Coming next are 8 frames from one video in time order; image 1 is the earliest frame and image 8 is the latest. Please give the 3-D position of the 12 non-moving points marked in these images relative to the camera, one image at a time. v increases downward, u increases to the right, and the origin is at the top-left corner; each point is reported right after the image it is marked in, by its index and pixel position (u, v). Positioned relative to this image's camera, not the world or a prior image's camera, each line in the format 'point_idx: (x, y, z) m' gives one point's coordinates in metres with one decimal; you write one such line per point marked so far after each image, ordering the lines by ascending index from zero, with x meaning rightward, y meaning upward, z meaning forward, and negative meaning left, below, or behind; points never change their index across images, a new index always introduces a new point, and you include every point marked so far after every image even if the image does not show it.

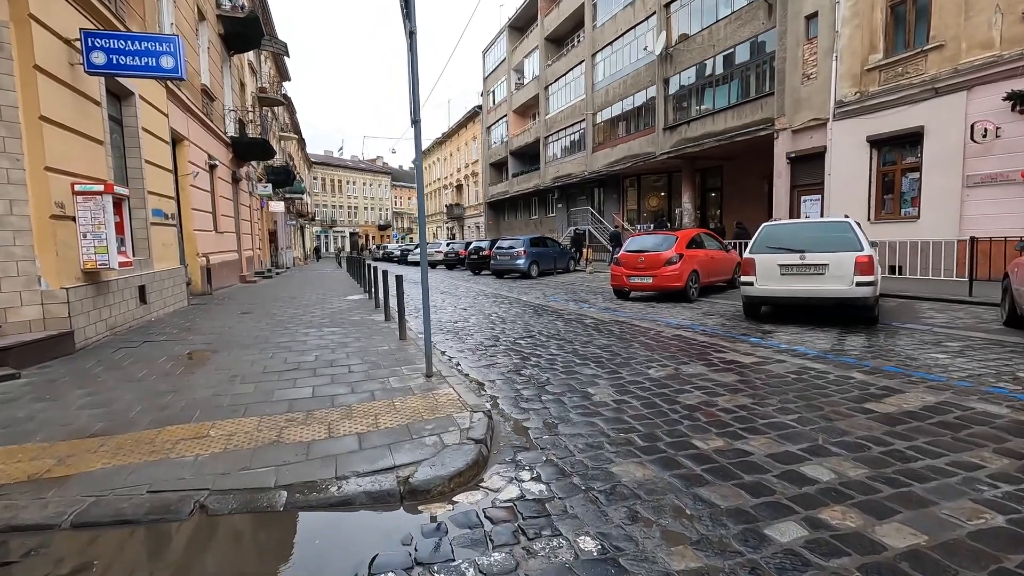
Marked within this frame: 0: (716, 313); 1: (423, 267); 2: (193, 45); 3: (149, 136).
0: (+3.6, -0.4, +9.3) m
1: (-0.9, +0.2, +5.3) m
2: (-8.4, +6.4, +14.2) m
3: (-6.8, +2.8, +10.0) m
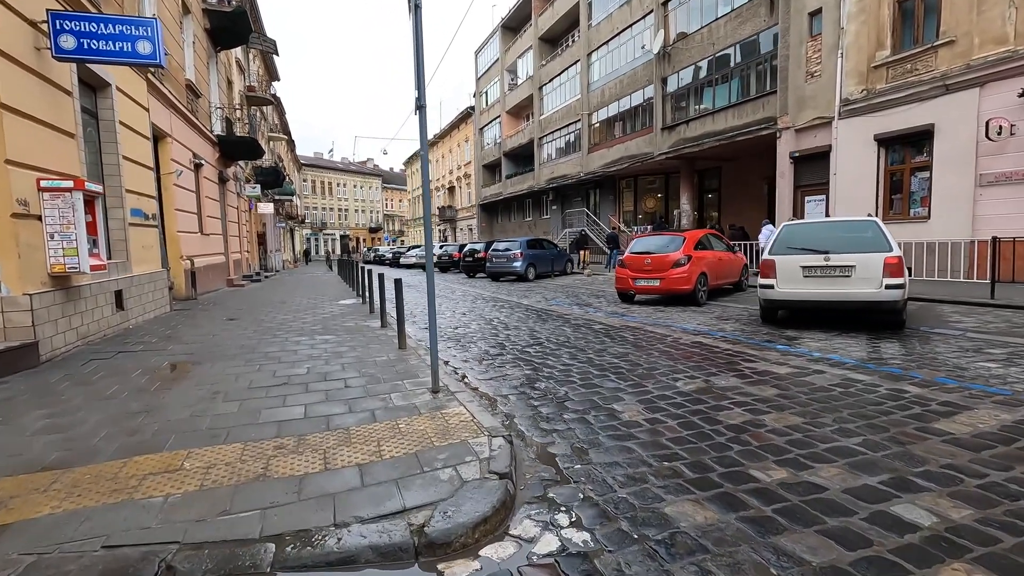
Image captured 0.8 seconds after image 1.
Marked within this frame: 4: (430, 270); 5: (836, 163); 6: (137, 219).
0: (+3.6, -0.5, +8.9) m
1: (-0.7, +0.2, +4.8) m
2: (-8.5, +6.3, +13.5) m
3: (-6.8, +2.8, +9.4) m
4: (-0.7, +0.2, +4.7) m
5: (+9.1, +3.5, +15.0) m
6: (-6.6, +1.2, +9.4) m
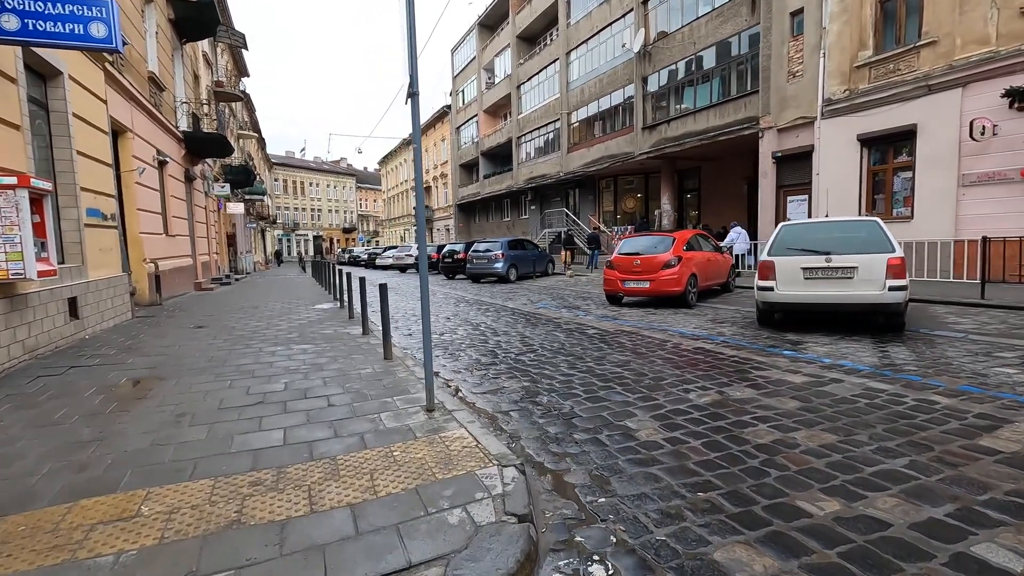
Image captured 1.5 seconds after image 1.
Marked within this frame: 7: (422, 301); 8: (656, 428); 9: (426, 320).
0: (+3.5, -0.5, +8.6) m
1: (-0.7, +0.1, +4.3) m
2: (-8.9, +6.2, +12.7) m
3: (-7.0, +2.7, +8.7) m
4: (-0.7, +0.1, +4.3) m
5: (+8.6, +3.5, +15.0) m
6: (-6.8, +1.1, +8.7) m
7: (-0.7, -0.1, +4.3) m
8: (+1.1, -1.0, +3.9) m
9: (-0.7, -0.3, +4.3) m
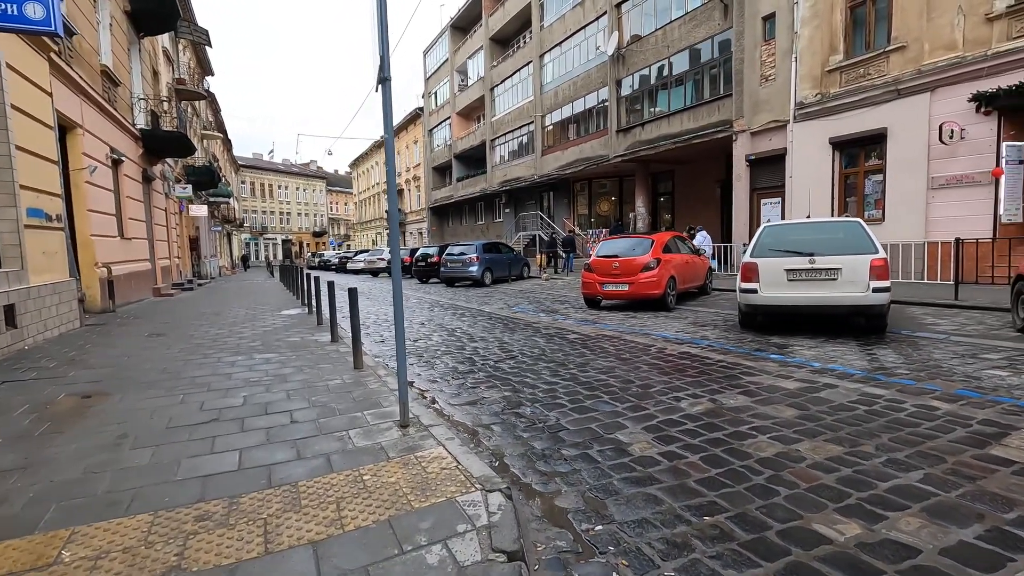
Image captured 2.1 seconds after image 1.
0: (+3.1, -0.6, +8.5) m
1: (-0.9, +0.1, +4.0) m
2: (-9.5, +6.1, +12.0) m
3: (-7.3, +2.6, +8.0) m
4: (-0.8, +0.1, +3.9) m
5: (+7.9, +3.5, +15.1) m
6: (-7.2, +1.0, +8.0) m
7: (-0.9, -0.1, +3.9) m
8: (+0.9, -1.0, +3.6) m
9: (-0.8, -0.3, +4.0) m
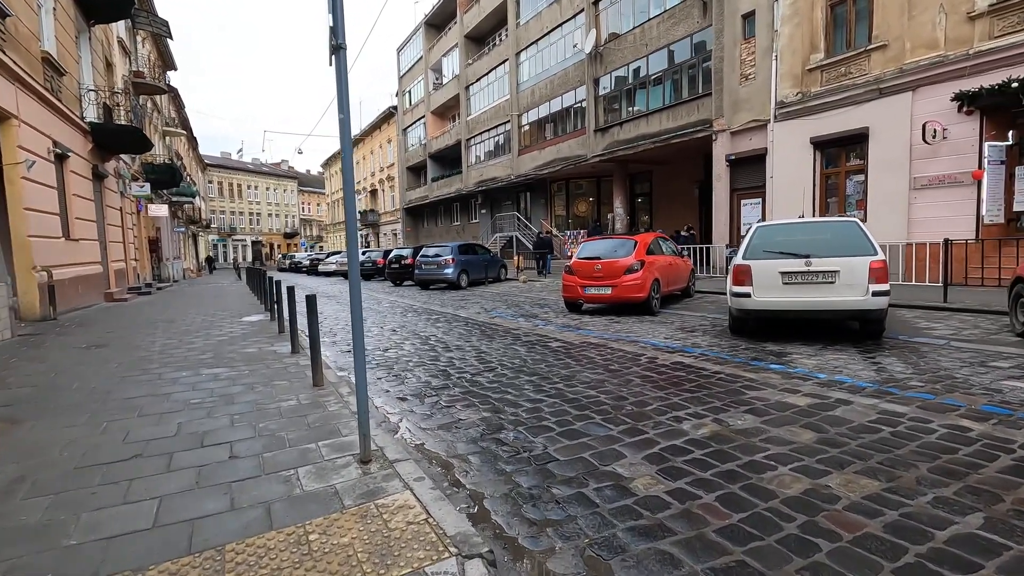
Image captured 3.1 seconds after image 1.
0: (+2.8, -0.6, +8.0) m
1: (-1.0, 0.0, +3.4) m
2: (-10.0, +5.9, +11.0) m
3: (-7.6, +2.5, +7.1) m
4: (-1.0, 0.0, +3.3) m
5: (+7.2, +3.4, +14.9) m
6: (-7.5, +0.9, +7.2) m
7: (-1.0, -0.2, +3.3) m
8: (+0.8, -1.1, +3.1) m
9: (-1.0, -0.3, +3.4) m
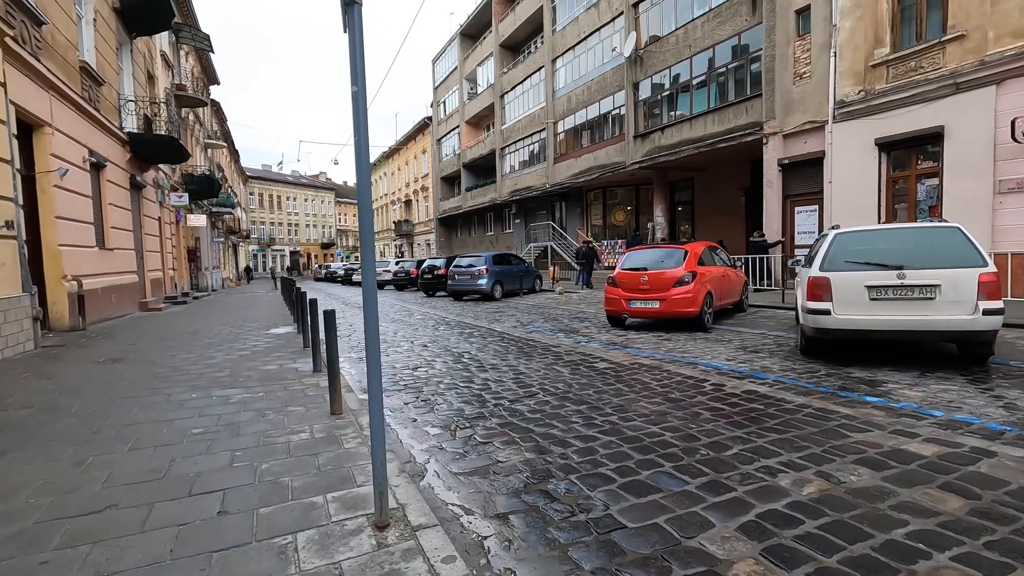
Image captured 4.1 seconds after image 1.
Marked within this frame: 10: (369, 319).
0: (+3.3, -0.8, +7.1) m
1: (-0.7, -0.1, +2.7) m
2: (-9.2, +5.7, +11.0) m
3: (-7.1, +2.3, +6.9) m
4: (-0.7, -0.1, +2.7) m
5: (+8.2, +3.0, +13.8) m
6: (-6.9, +0.8, +6.9) m
7: (-0.7, -0.3, +2.7) m
8: (+1.1, -1.2, +2.4) m
9: (-0.7, -0.4, +2.7) m
10: (-0.7, -0.2, +2.7) m
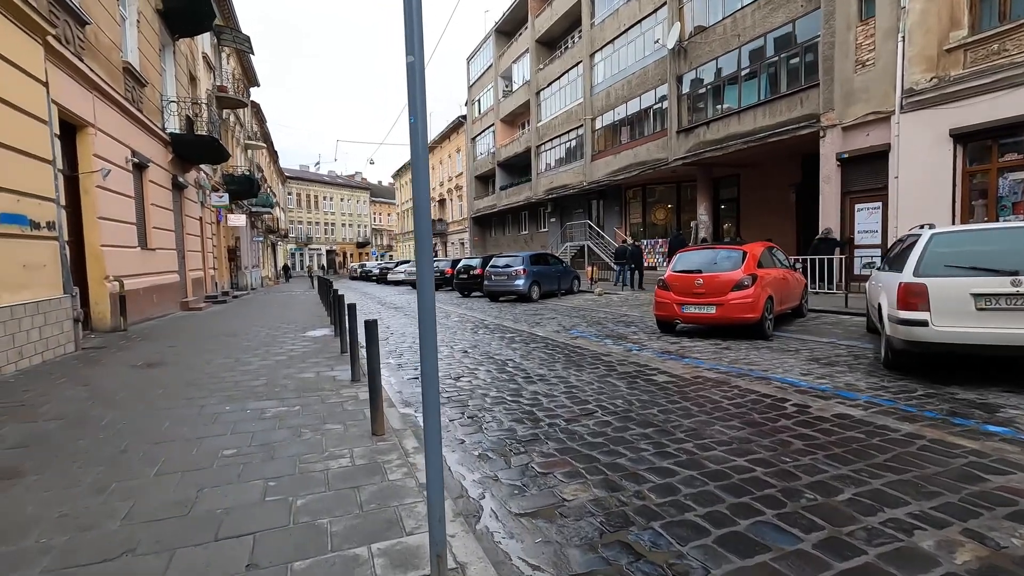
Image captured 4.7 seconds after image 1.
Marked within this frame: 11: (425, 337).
0: (+3.9, -0.9, +6.4) m
1: (-0.4, -0.1, +2.3) m
2: (-8.3, +5.7, +11.0) m
3: (-6.5, +2.3, +6.8) m
4: (-0.3, -0.1, +2.2) m
5: (+9.2, +3.0, +12.8) m
6: (-6.3, +0.8, +6.8) m
7: (-0.4, -0.3, +2.2) m
8: (+1.4, -1.3, +1.8) m
9: (-0.3, -0.5, +2.3) m
10: (-0.4, -0.3, +2.2) m
11: (-0.3, -0.2, +2.2) m
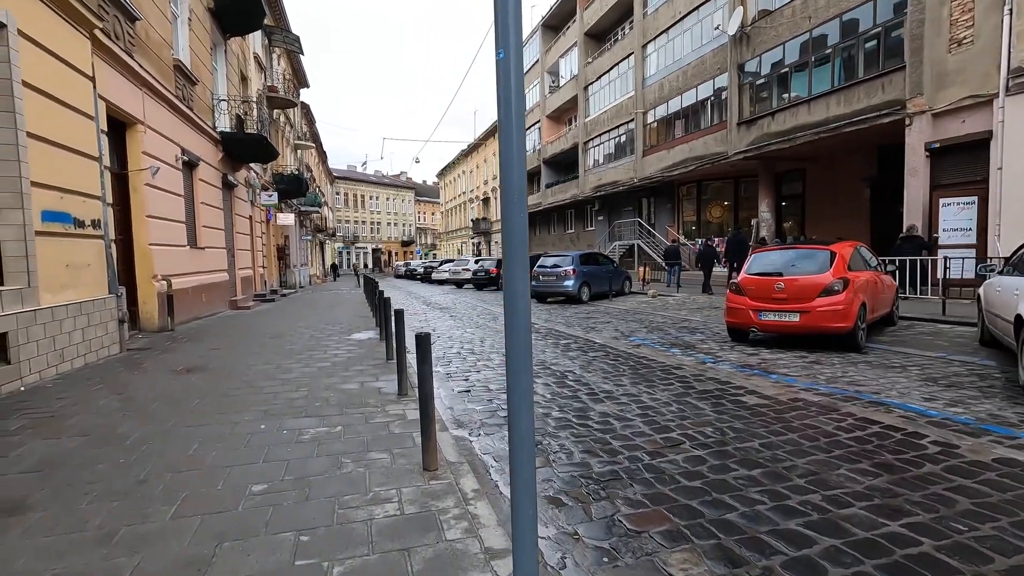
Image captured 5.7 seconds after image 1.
0: (+4.6, -1.0, +5.4) m
1: (0.0, -0.2, +1.6) m
2: (-7.2, +5.8, +11.0) m
3: (-5.7, +2.3, +6.6) m
4: (0.0, -0.2, +1.6) m
5: (+10.4, +2.9, +11.3) m
6: (-5.6, +0.8, +6.6) m
7: (0.0, -0.4, +1.6) m
8: (+1.7, -1.3, +1.0) m
9: (0.0, -0.6, +1.6) m
10: (0.0, -0.3, +1.5) m
11: (0.0, -0.3, +1.5) m
